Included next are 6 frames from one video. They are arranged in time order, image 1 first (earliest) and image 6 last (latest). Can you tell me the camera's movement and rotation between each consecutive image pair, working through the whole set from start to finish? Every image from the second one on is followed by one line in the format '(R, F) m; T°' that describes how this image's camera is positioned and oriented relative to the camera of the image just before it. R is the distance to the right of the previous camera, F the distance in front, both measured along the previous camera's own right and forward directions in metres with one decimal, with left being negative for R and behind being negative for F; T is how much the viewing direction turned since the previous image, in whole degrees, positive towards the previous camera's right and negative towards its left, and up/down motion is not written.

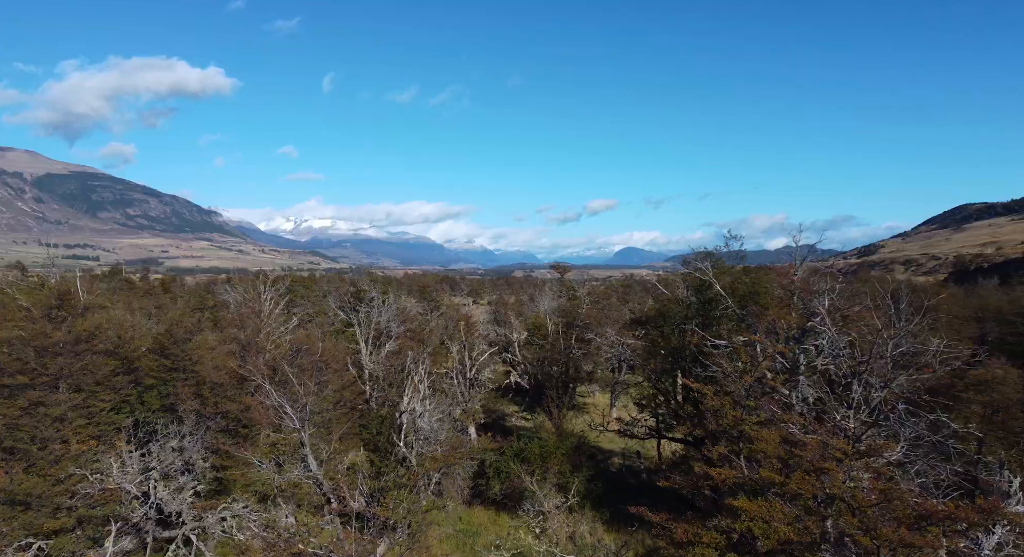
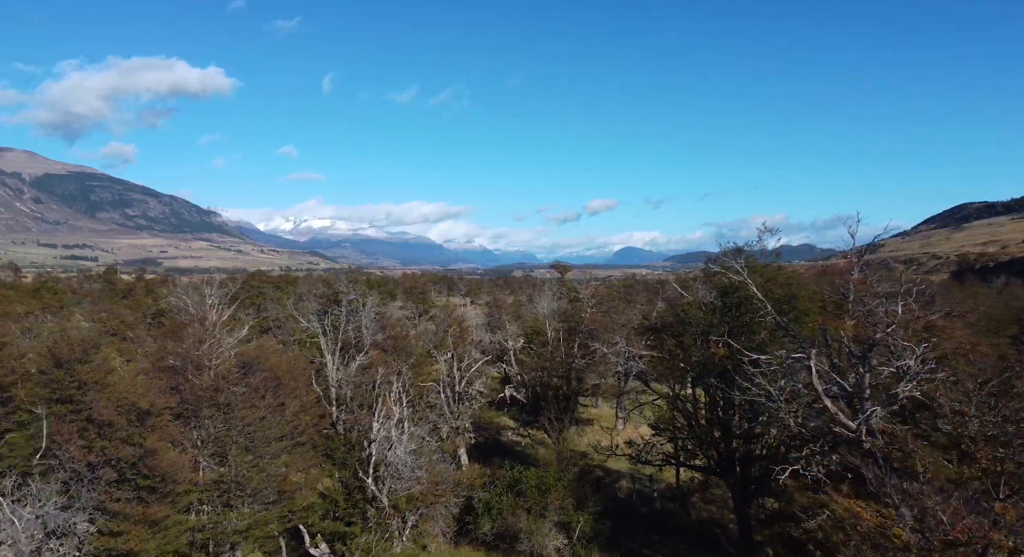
(+0.3, +5.4) m; 0°
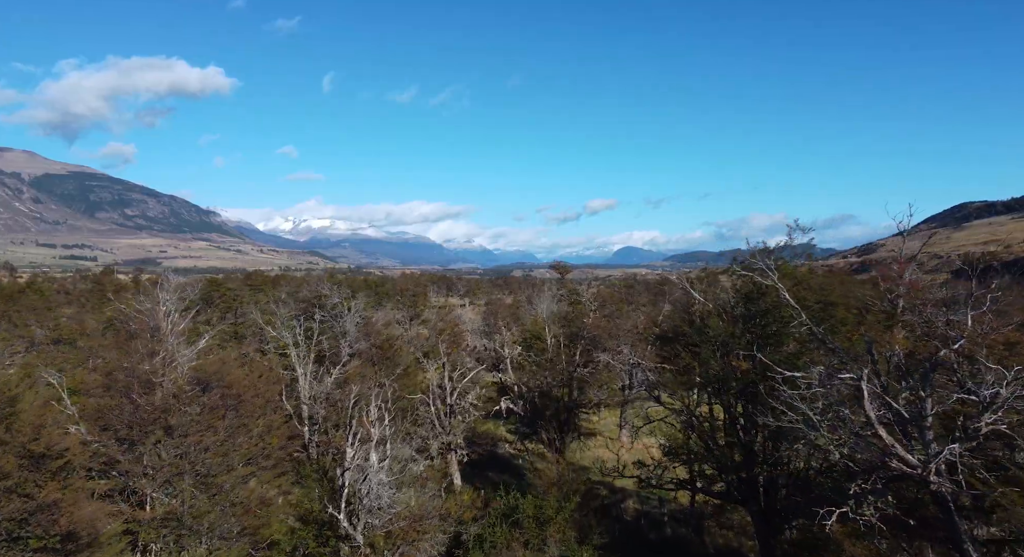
(+0.2, +3.4) m; 0°
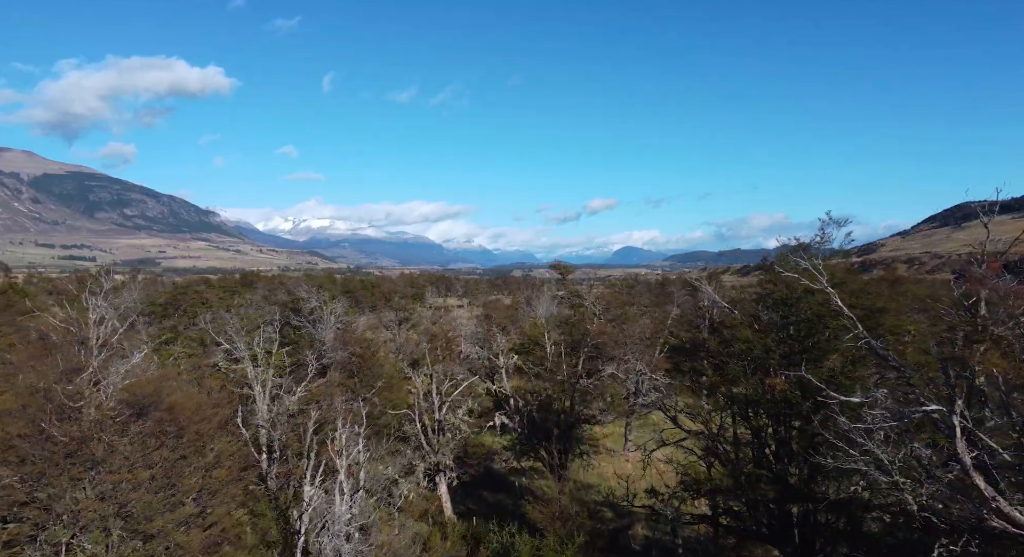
(+0.2, +3.9) m; 0°
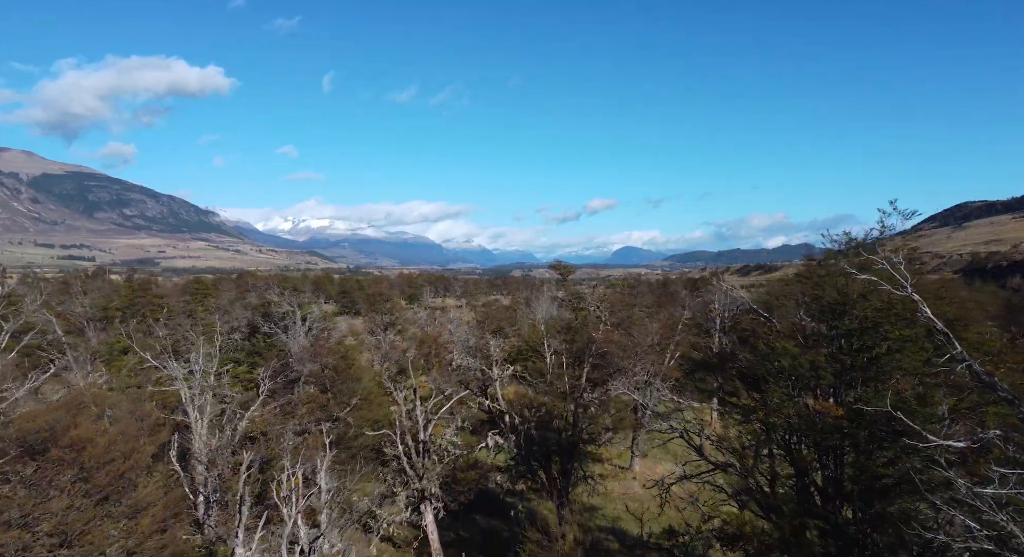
(+0.2, +4.1) m; 0°
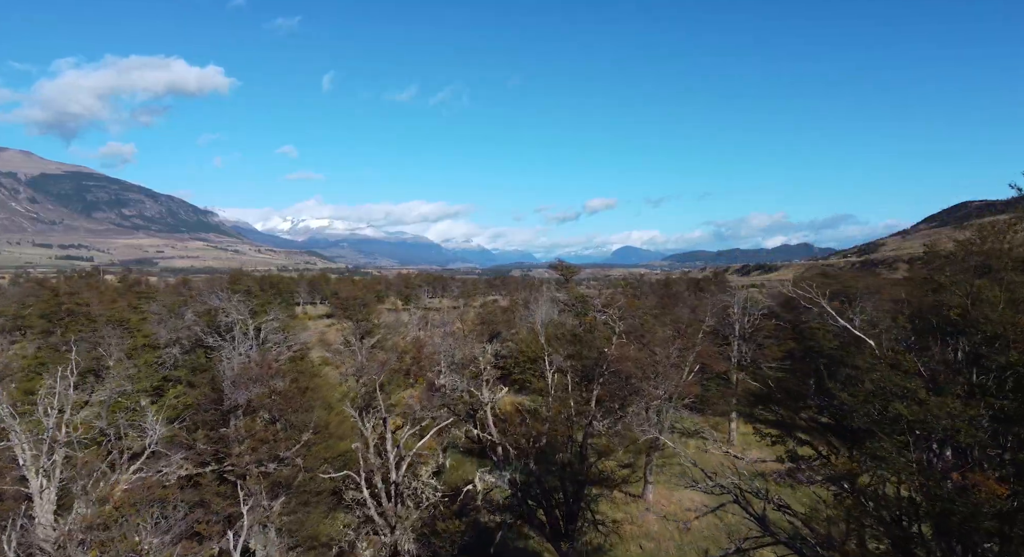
(+0.2, +5.9) m; 0°
